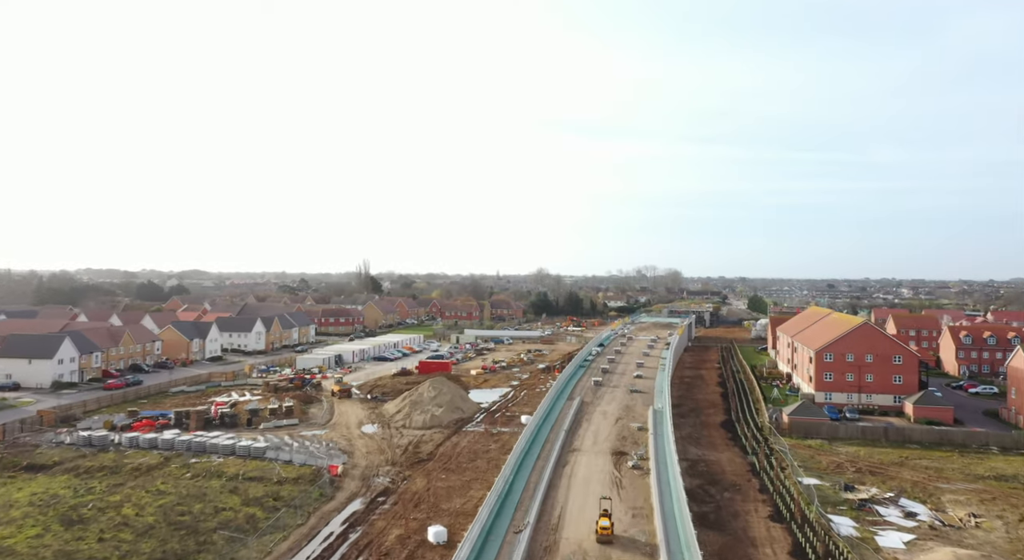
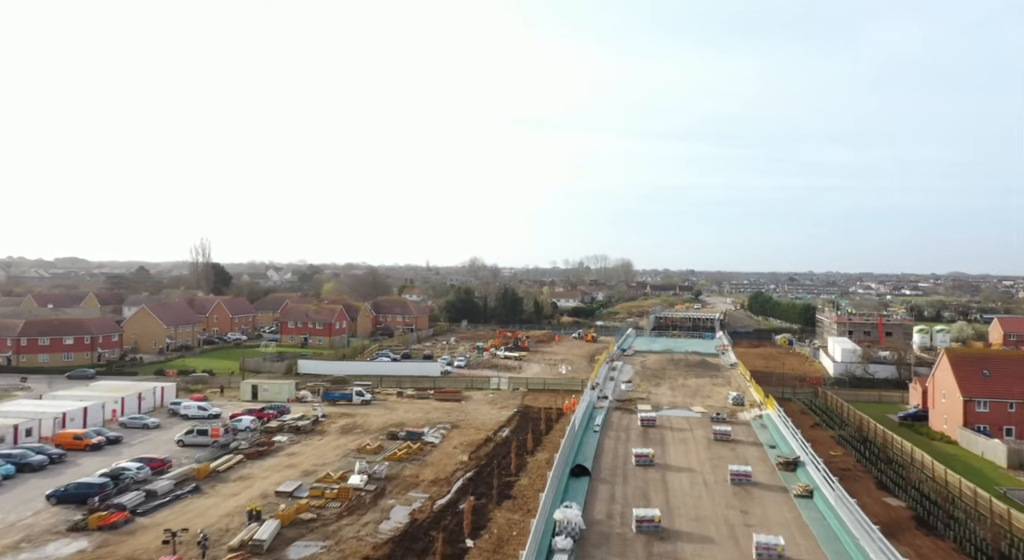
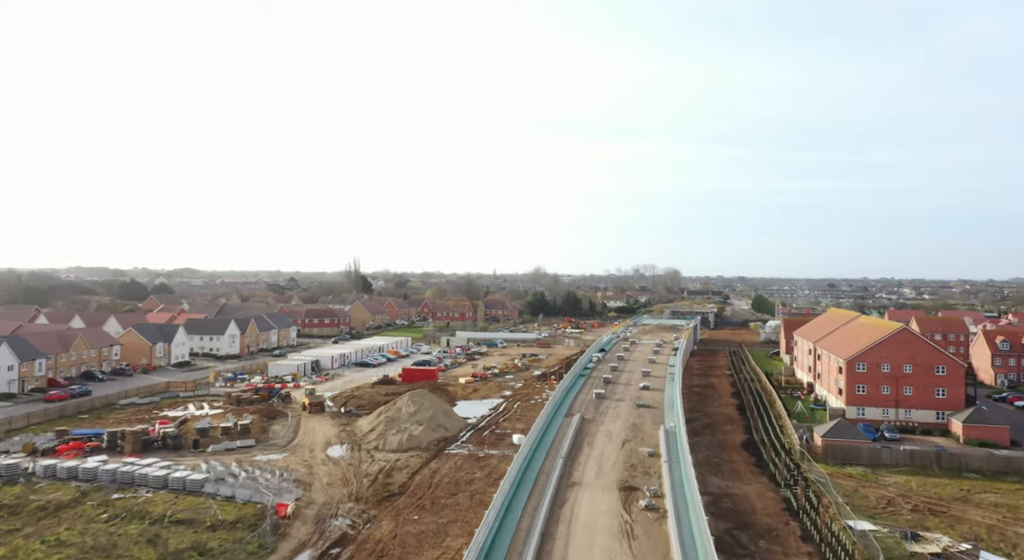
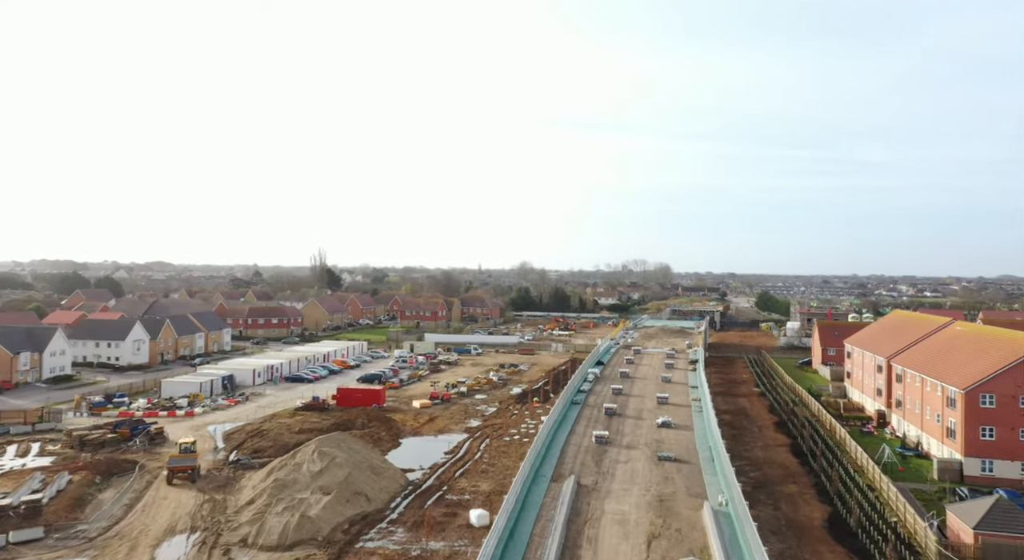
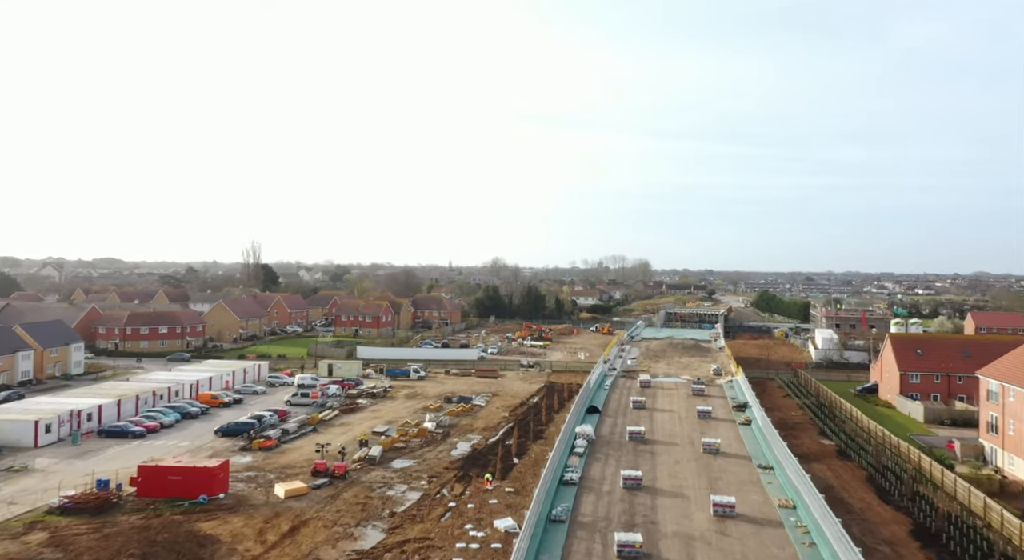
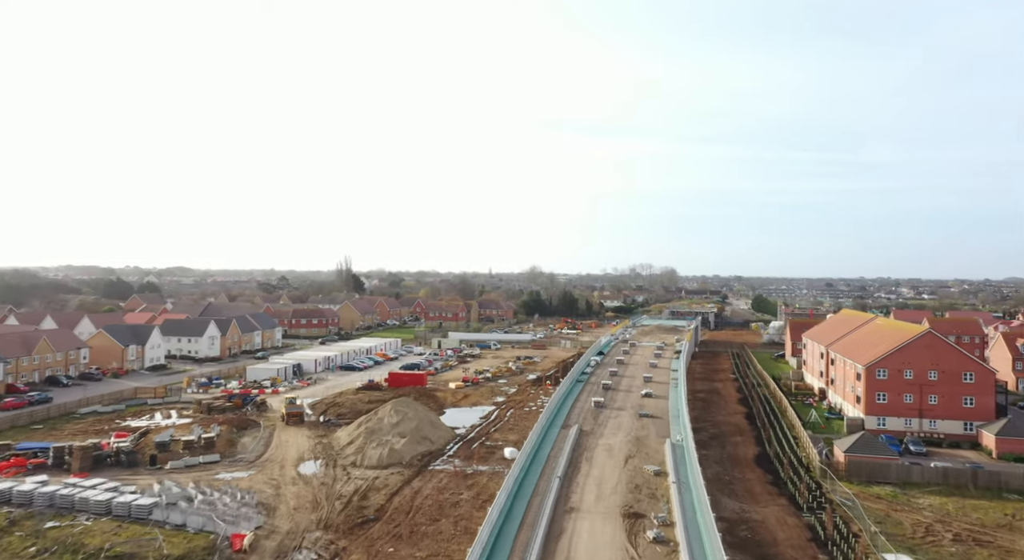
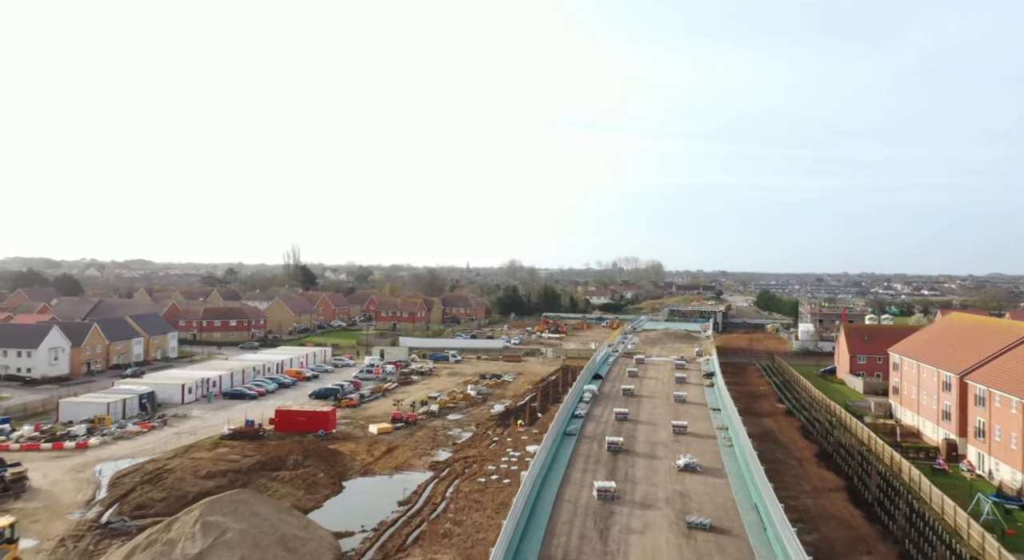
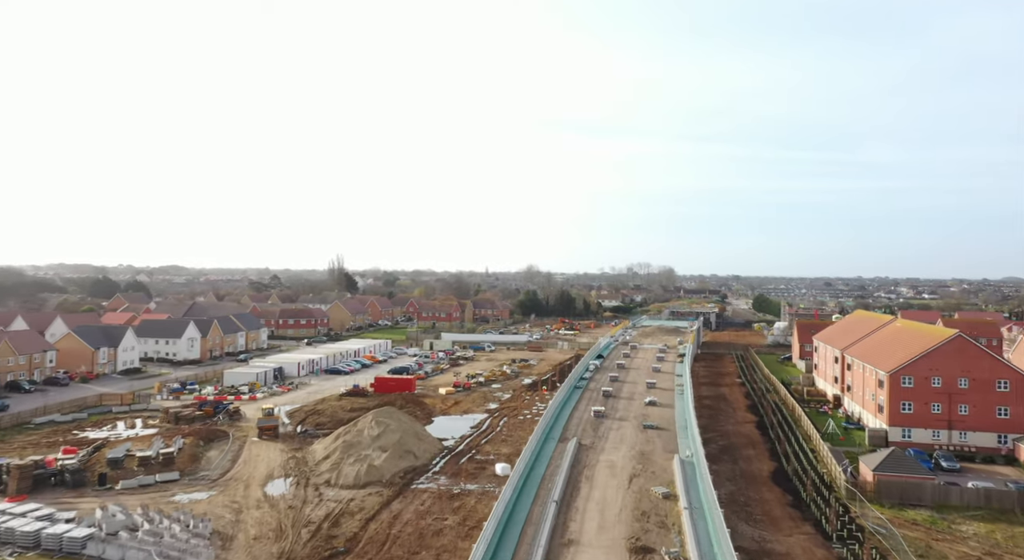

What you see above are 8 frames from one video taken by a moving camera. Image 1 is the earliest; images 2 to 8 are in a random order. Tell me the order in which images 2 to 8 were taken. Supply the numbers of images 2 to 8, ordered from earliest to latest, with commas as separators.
3, 6, 8, 4, 7, 5, 2
